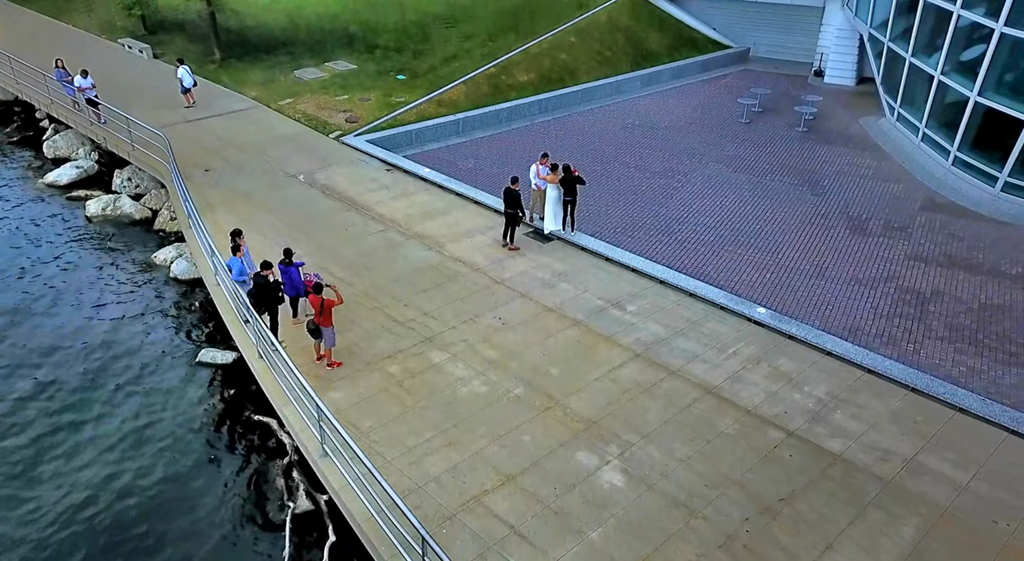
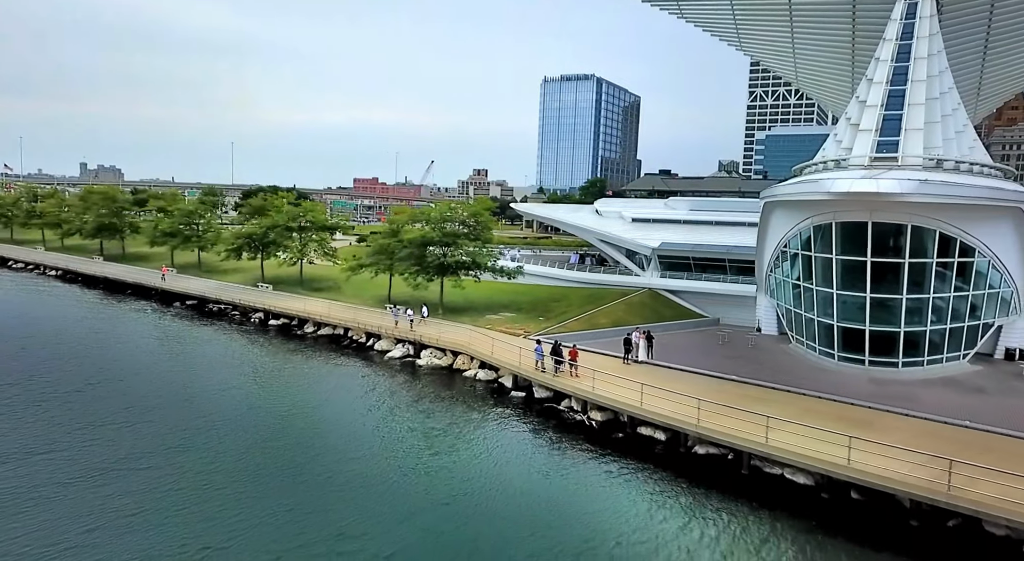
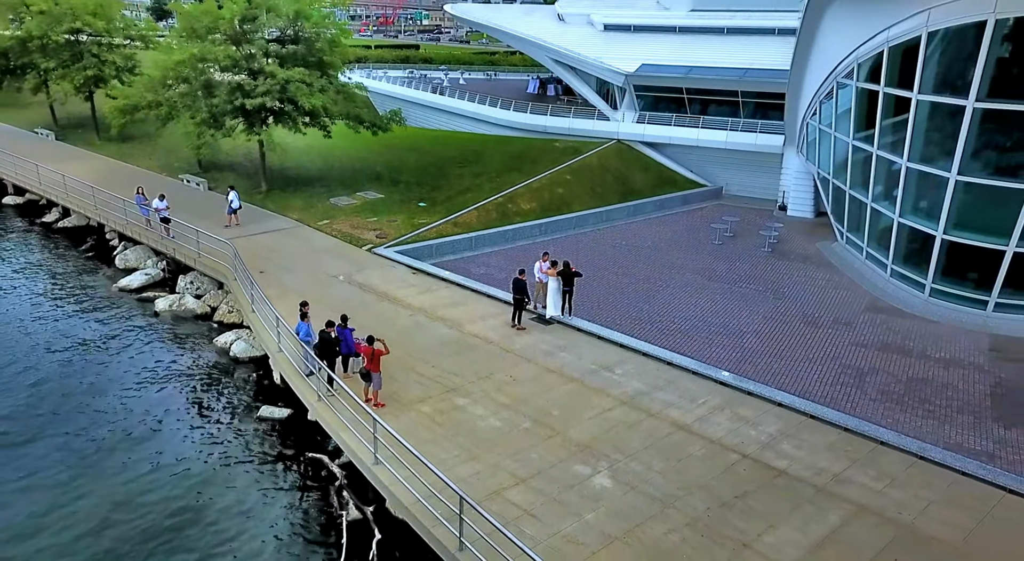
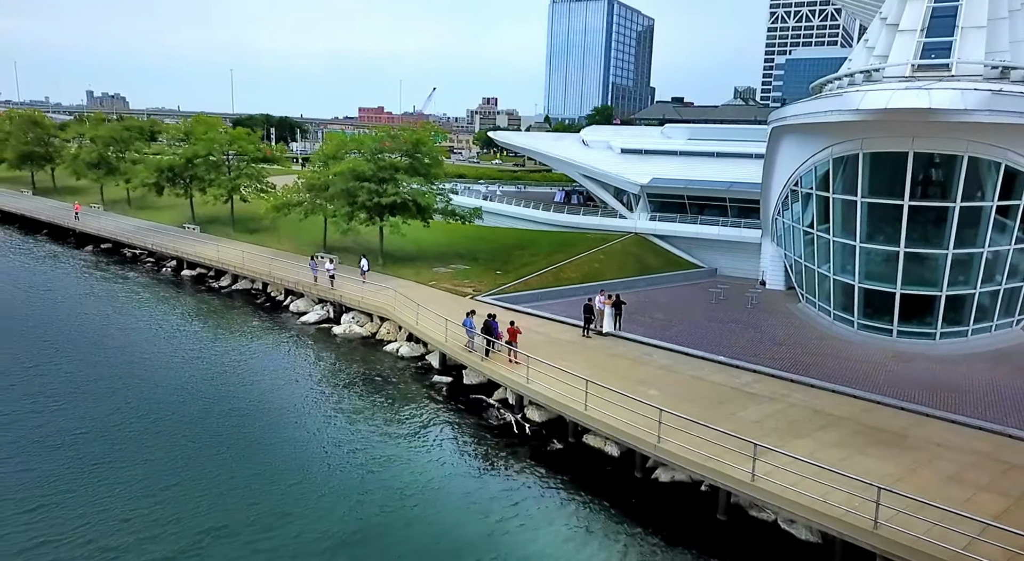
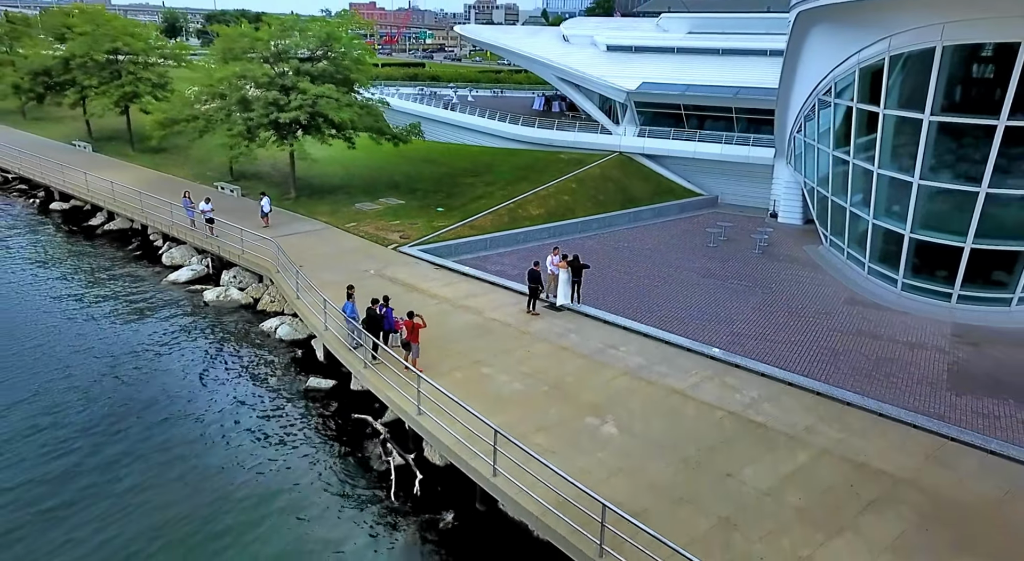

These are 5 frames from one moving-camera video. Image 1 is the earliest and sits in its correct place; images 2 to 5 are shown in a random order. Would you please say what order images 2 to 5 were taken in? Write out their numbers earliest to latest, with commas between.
3, 5, 4, 2
